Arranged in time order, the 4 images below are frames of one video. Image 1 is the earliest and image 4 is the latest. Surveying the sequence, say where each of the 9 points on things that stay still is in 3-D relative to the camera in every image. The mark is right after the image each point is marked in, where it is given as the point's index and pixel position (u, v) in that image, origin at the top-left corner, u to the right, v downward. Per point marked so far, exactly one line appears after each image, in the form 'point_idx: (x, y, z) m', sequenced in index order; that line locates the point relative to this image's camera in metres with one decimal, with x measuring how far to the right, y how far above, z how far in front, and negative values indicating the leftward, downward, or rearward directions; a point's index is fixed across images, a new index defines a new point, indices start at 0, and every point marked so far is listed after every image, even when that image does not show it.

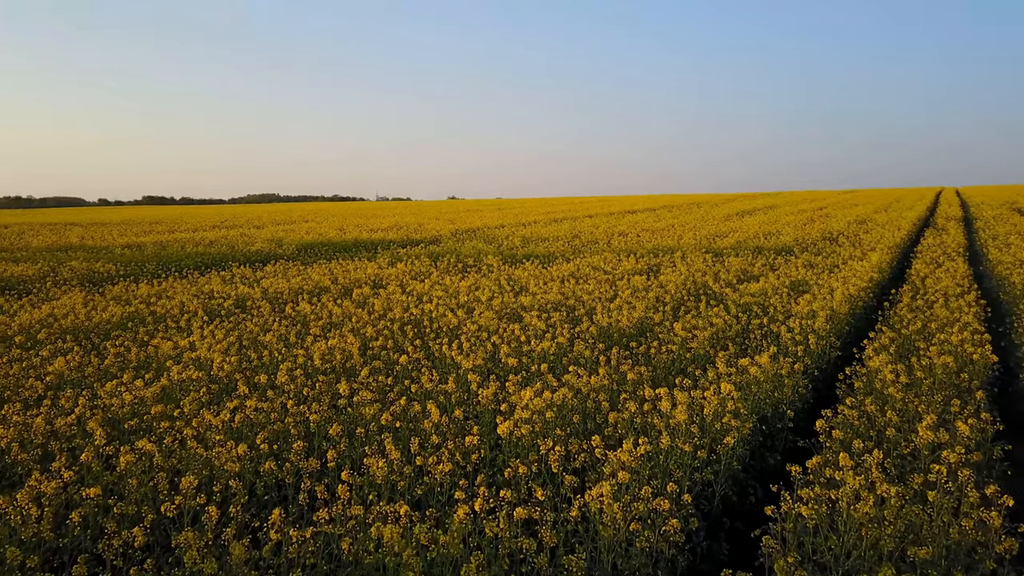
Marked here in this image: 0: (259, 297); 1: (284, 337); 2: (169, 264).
0: (-5.2, -0.2, +11.1) m
1: (-3.3, -0.7, +7.9) m
2: (-10.4, +0.7, +16.3) m
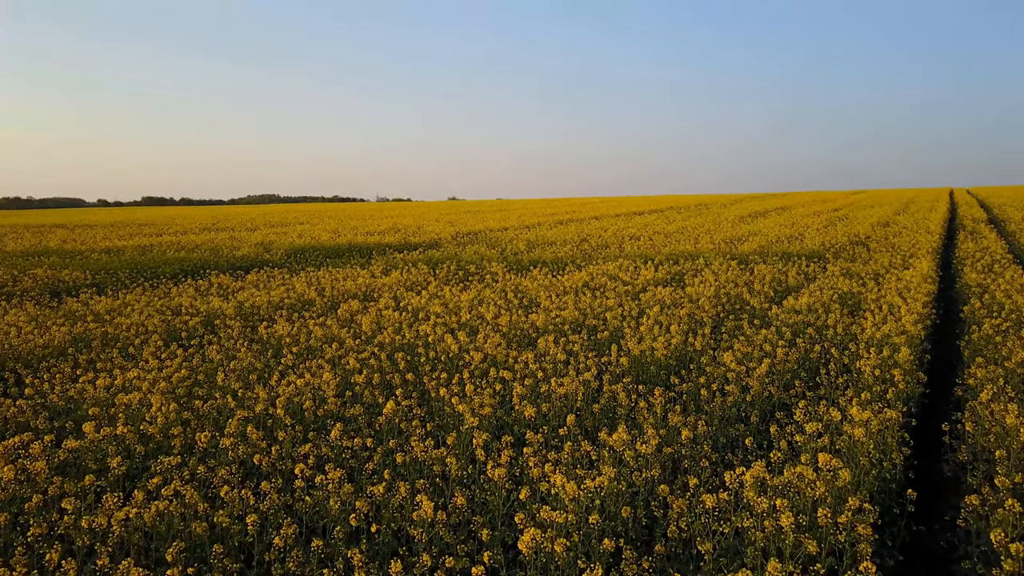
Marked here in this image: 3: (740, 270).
0: (-5.0, -0.4, +9.7) m
1: (-3.2, -1.0, +6.5) m
2: (-10.3, +0.5, +15.0) m
3: (+5.6, +0.4, +13.2) m
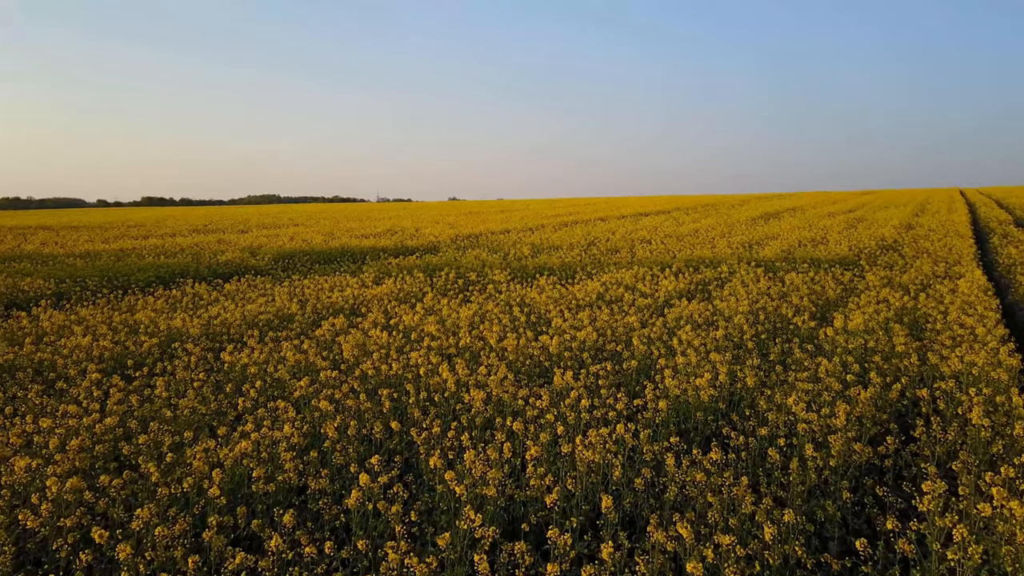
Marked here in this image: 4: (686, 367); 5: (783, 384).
0: (-4.9, -0.7, +8.5) m
1: (-3.1, -1.3, +5.2) m
2: (-10.1, +0.2, +13.7) m
3: (+5.7, +0.2, +11.9) m
4: (+2.0, -0.9, +6.2) m
5: (+2.9, -1.0, +5.7) m
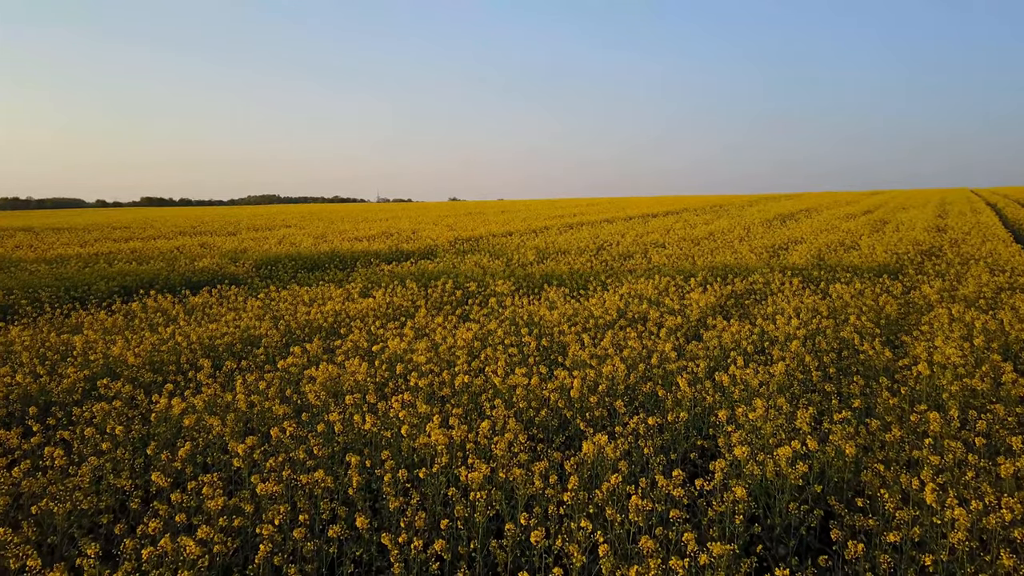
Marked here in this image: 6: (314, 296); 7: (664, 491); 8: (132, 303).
0: (-4.8, -1.0, +7.0) m
1: (-3.0, -1.5, +3.7) m
2: (-10.0, -0.1, +12.2) m
3: (+5.8, -0.1, +10.4) m
4: (+2.1, -1.2, +4.7) m
5: (+3.0, -1.3, +4.3) m
6: (-4.1, -0.2, +11.0) m
7: (+1.0, -1.4, +3.6) m
8: (-7.7, -0.3, +11.0) m
